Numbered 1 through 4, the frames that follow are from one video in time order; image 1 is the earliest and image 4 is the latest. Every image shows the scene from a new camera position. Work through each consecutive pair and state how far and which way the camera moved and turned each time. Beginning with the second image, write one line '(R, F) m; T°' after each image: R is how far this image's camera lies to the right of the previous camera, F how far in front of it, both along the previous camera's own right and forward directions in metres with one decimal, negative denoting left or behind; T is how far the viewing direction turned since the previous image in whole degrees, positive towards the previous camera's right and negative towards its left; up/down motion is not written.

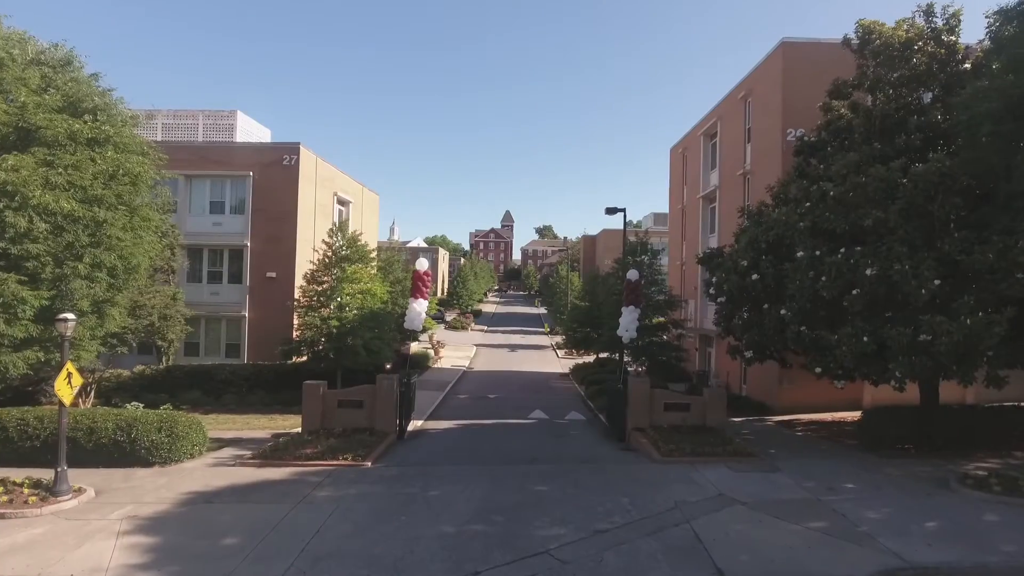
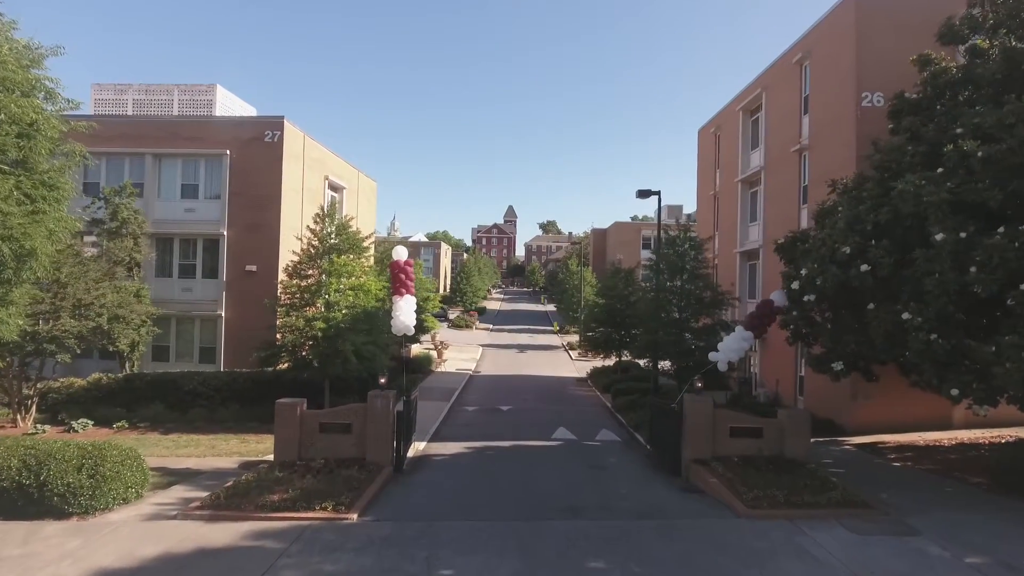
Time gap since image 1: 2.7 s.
(-0.5, +3.1) m; 0°
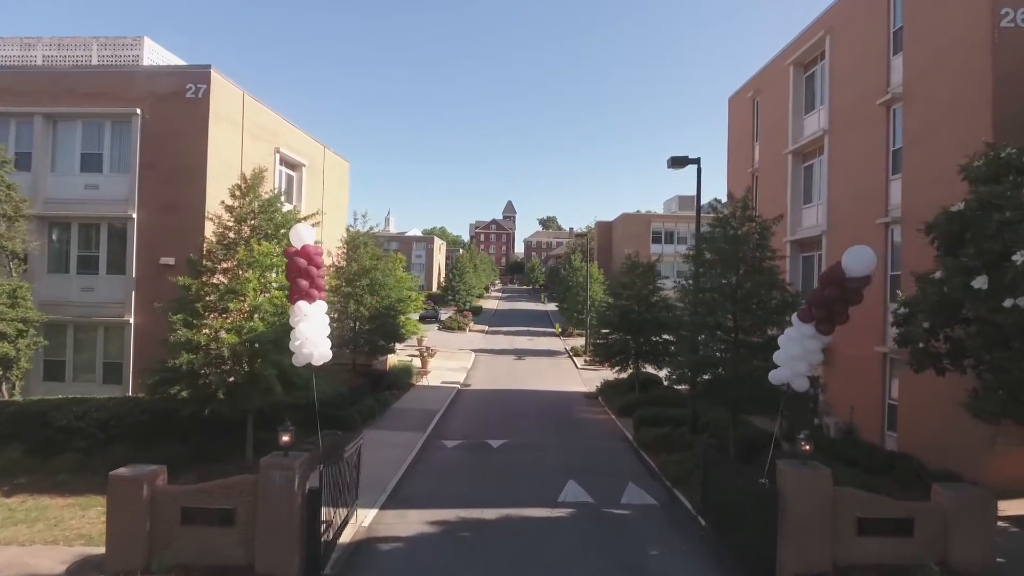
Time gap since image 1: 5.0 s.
(+0.2, +4.7) m; 0°
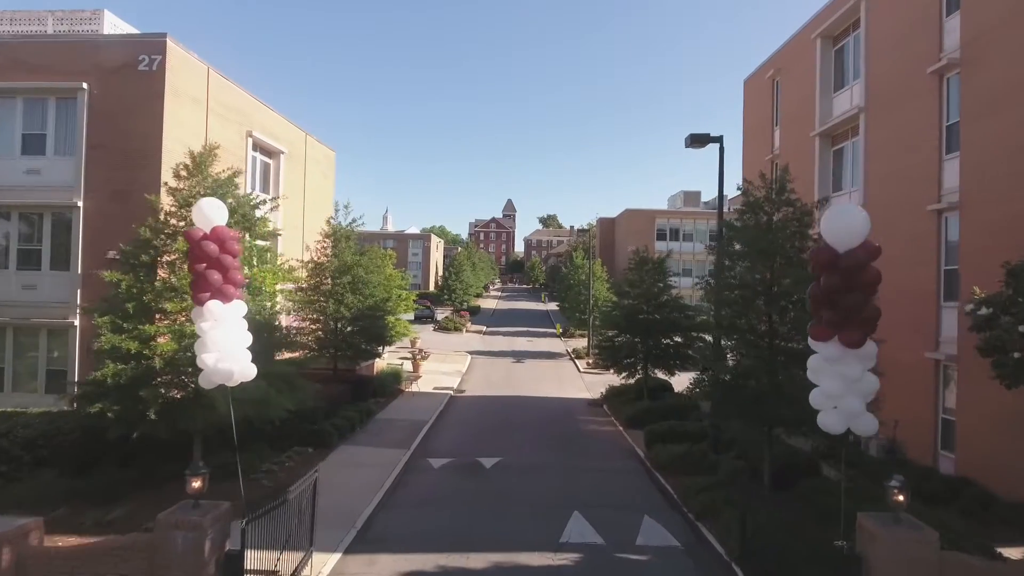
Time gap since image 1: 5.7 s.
(+0.1, +1.9) m; 0°
